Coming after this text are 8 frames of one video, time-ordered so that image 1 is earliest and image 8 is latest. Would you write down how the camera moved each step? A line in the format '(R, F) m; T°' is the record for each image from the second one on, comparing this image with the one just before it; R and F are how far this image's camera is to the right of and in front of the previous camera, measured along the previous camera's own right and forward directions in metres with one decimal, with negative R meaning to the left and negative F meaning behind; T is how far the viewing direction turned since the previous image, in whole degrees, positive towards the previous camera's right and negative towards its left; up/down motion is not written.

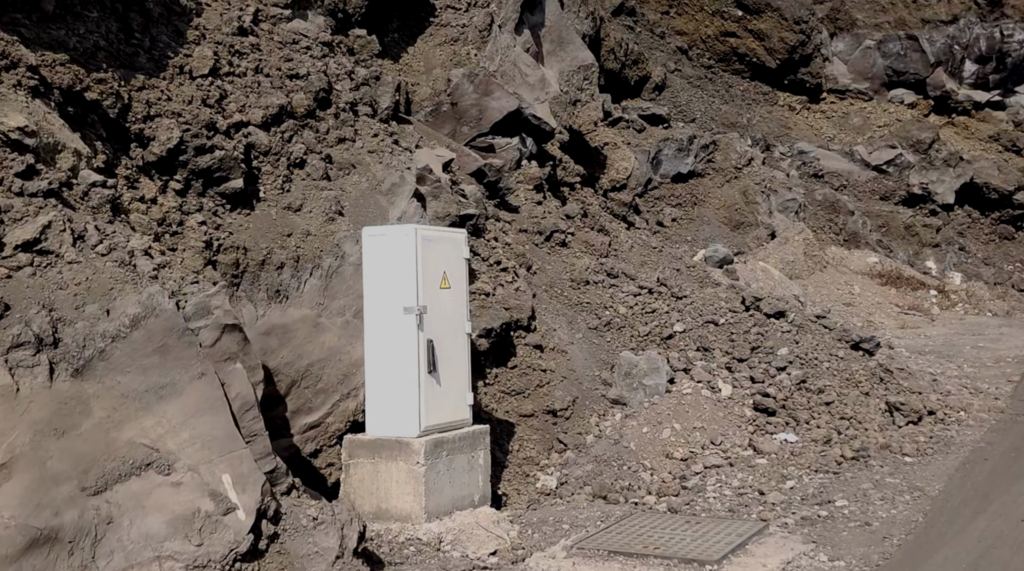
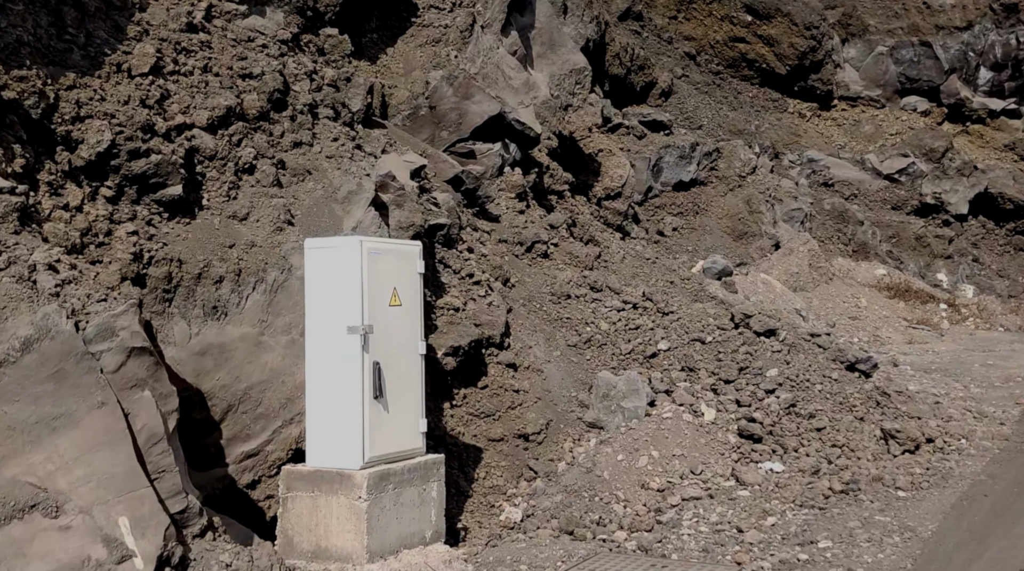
(+0.3, +0.5) m; -1°
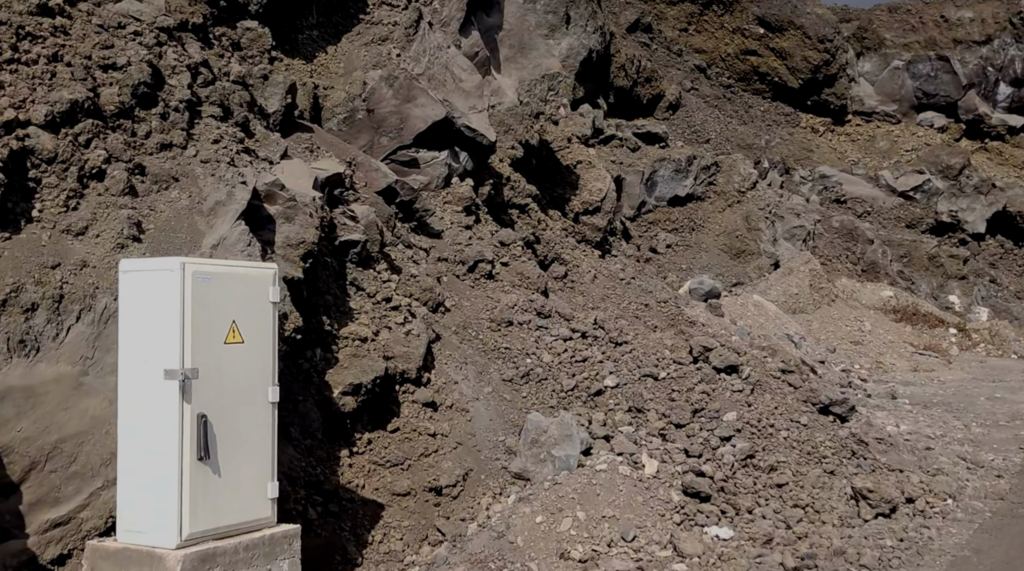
(+0.6, +1.0) m; -1°
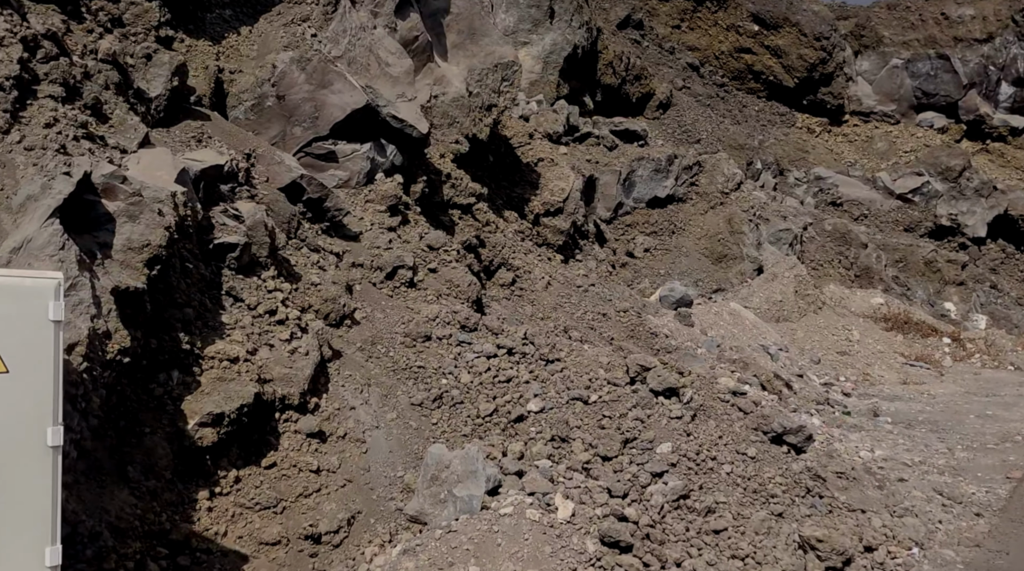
(+0.6, +0.9) m; 0°
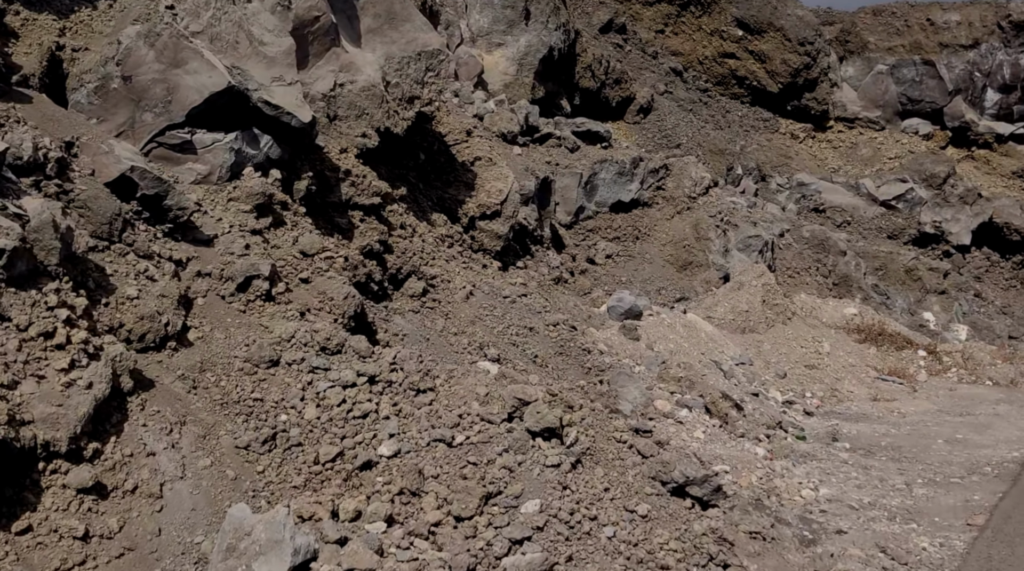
(+0.7, +1.1) m; 0°
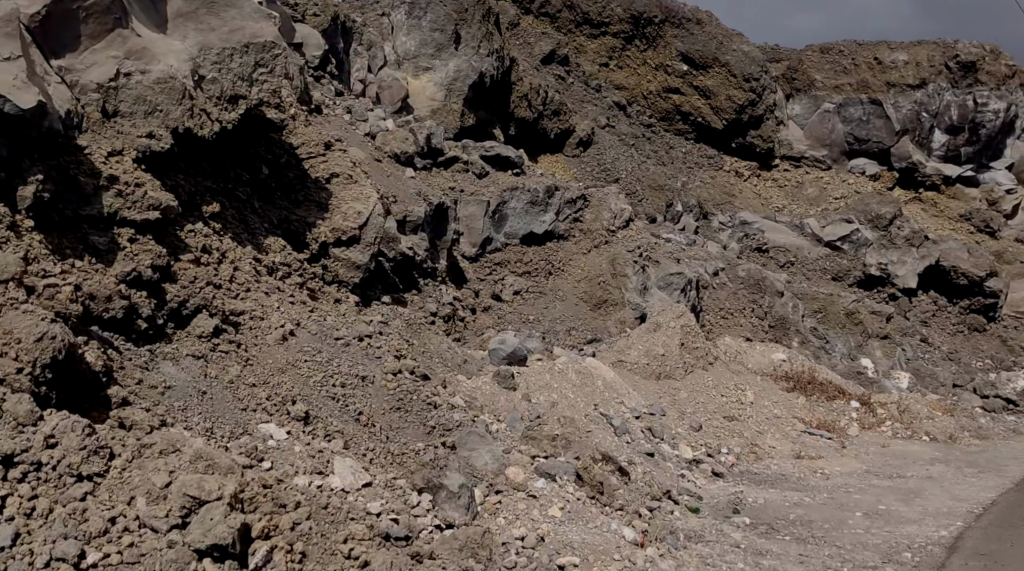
(+1.0, +1.6) m; +2°
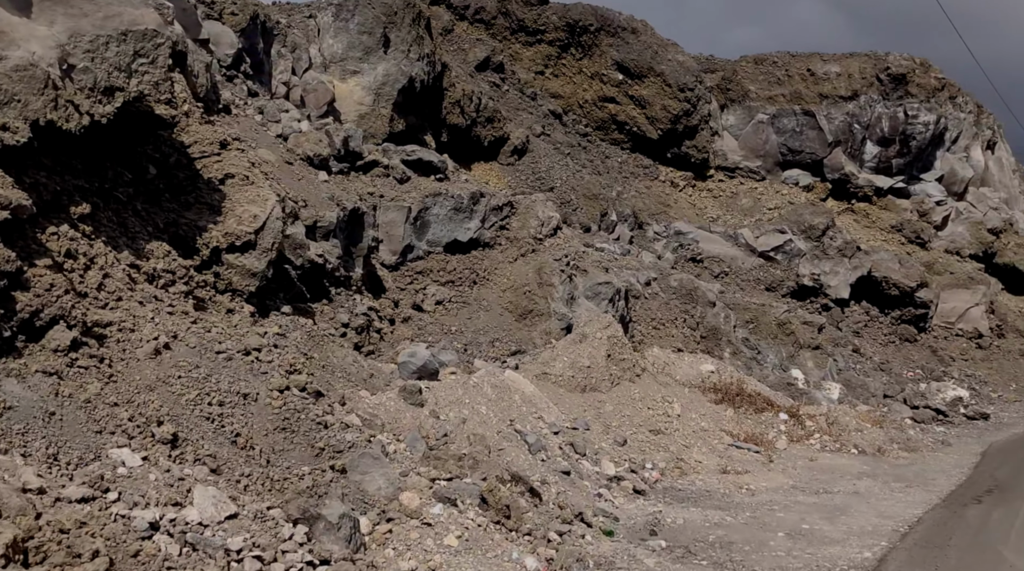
(+0.3, +0.5) m; +3°
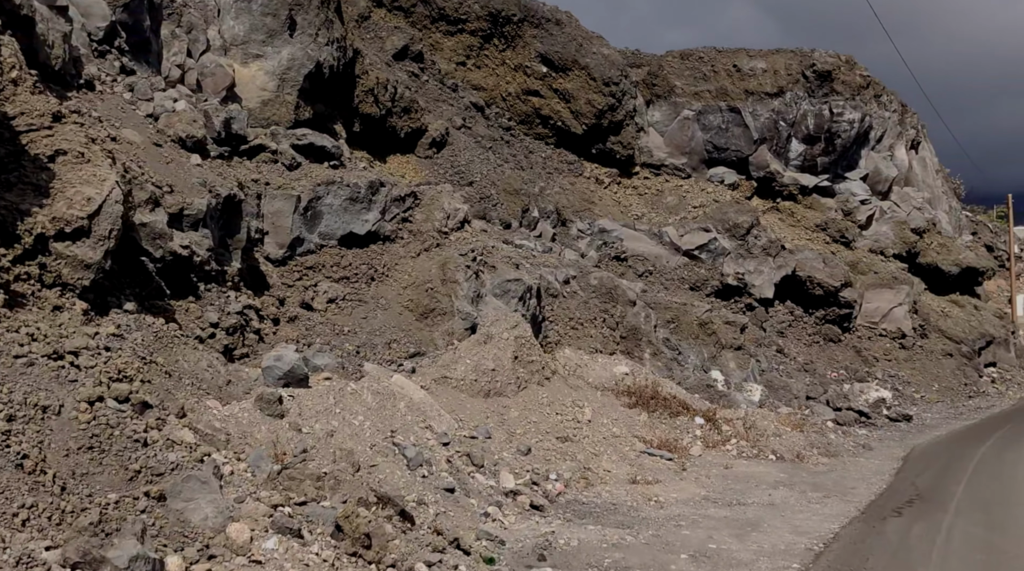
(+0.5, +1.0) m; +4°
